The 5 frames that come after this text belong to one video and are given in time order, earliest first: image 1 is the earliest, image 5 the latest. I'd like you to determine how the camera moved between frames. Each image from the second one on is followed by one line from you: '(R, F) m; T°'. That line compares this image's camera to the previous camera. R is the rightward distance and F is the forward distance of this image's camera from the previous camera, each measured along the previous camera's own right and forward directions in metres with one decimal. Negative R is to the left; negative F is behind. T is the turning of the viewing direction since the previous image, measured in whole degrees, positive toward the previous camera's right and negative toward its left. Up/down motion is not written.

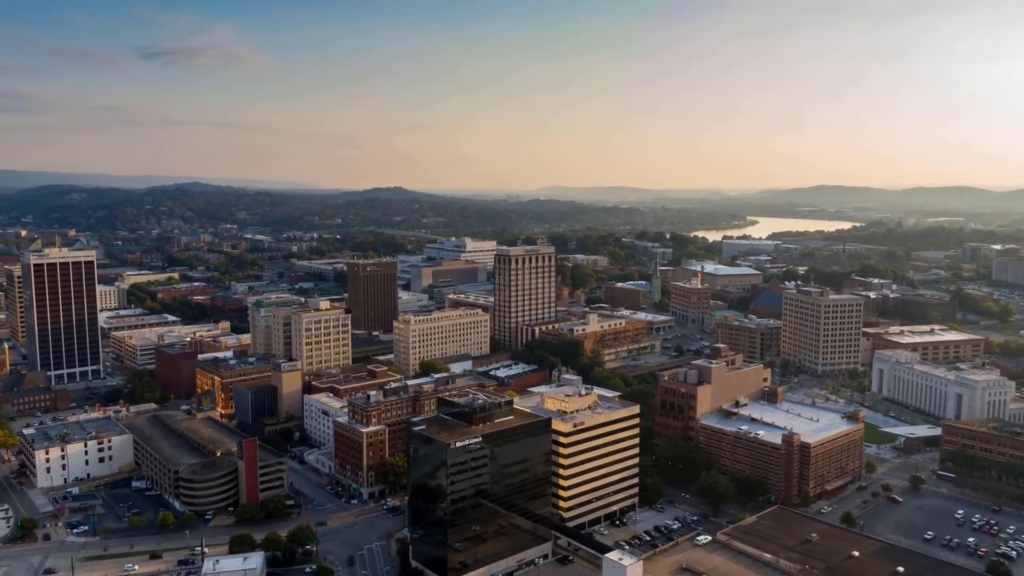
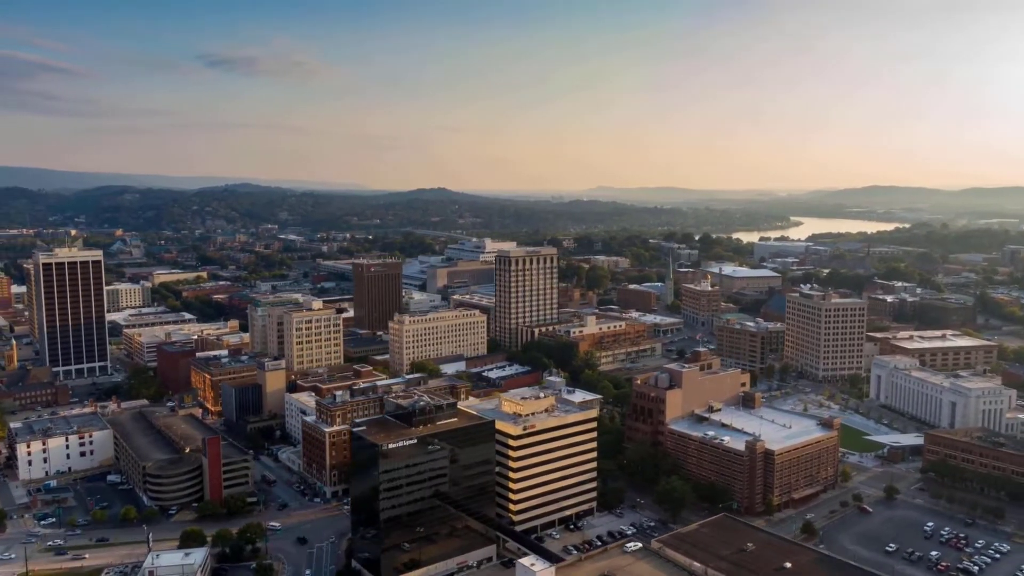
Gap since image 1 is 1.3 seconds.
(+4.5, +0.3) m; -3°
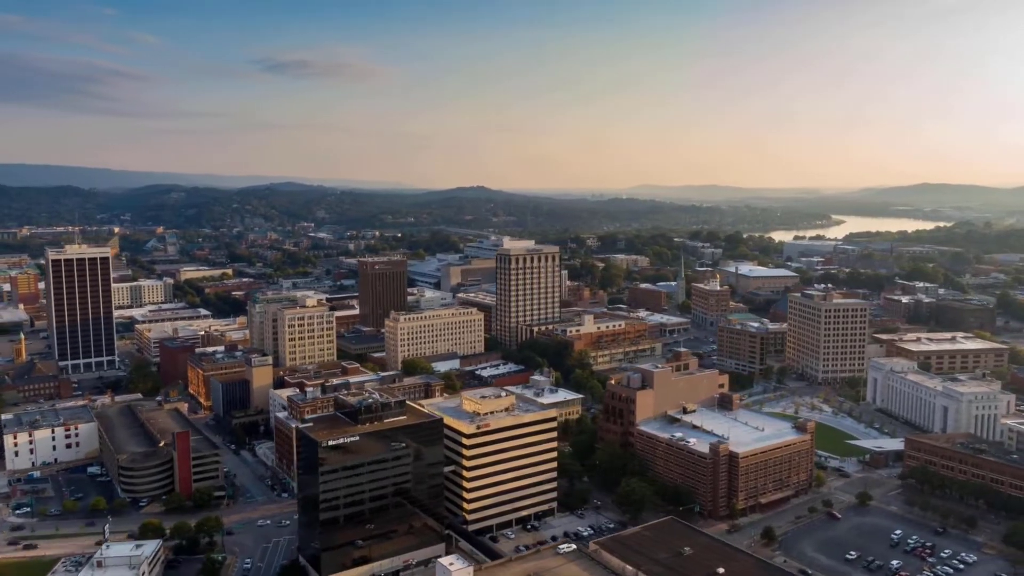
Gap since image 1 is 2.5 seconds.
(+4.1, +0.3) m; -3°
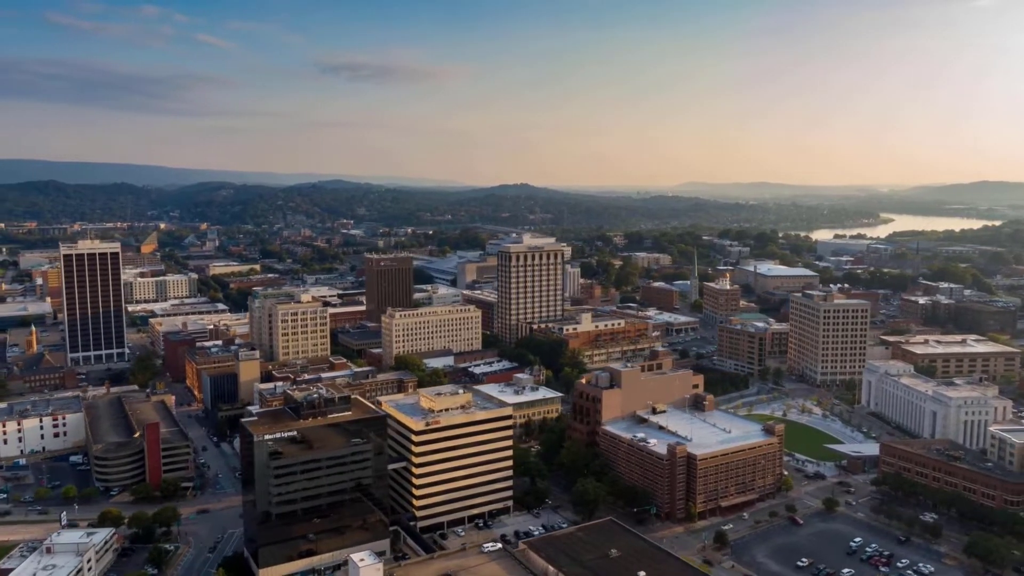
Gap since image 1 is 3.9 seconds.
(+4.5, +0.3) m; -3°
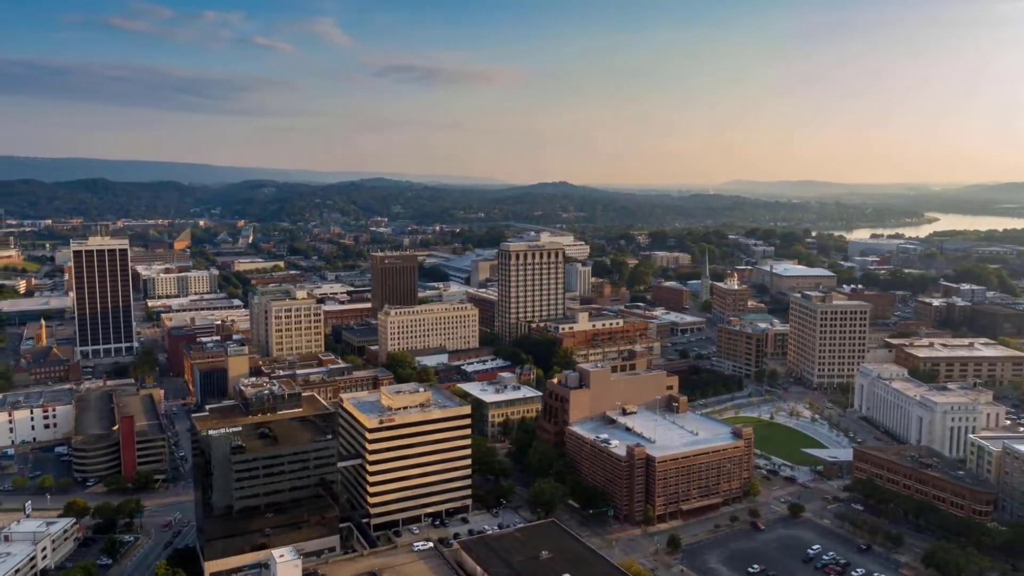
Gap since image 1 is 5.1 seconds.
(+4.1, +0.3) m; -3°
